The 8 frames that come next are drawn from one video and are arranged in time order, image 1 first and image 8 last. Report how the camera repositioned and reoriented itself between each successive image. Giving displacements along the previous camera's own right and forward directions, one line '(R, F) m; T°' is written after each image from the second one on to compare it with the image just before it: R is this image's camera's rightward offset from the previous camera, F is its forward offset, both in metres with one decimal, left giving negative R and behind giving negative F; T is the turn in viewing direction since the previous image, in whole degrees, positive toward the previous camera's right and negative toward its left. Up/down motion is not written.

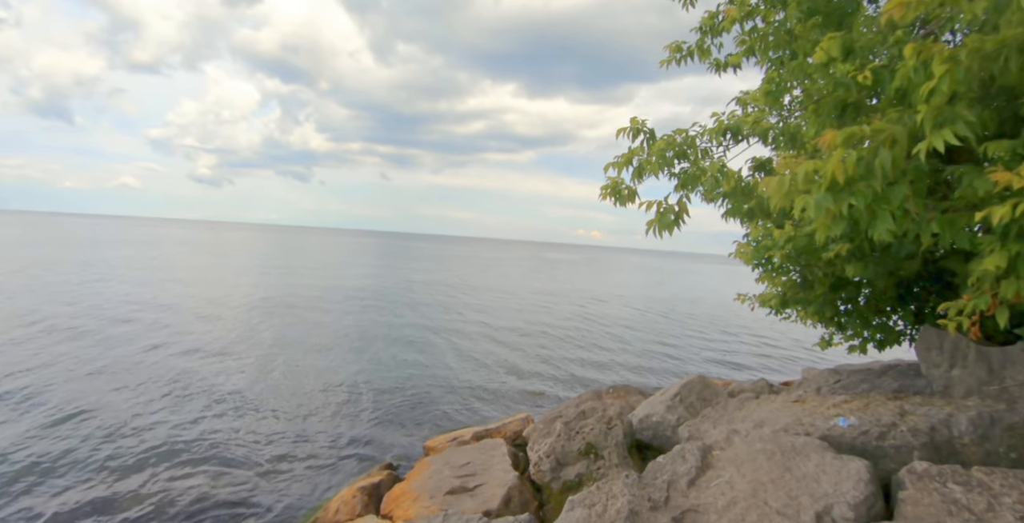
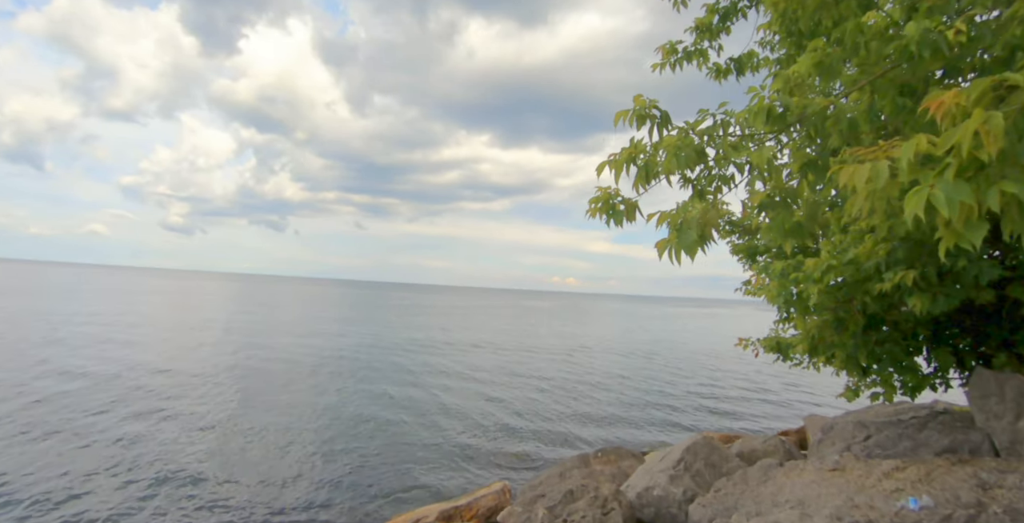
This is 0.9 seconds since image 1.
(+0.1, +1.4) m; +2°
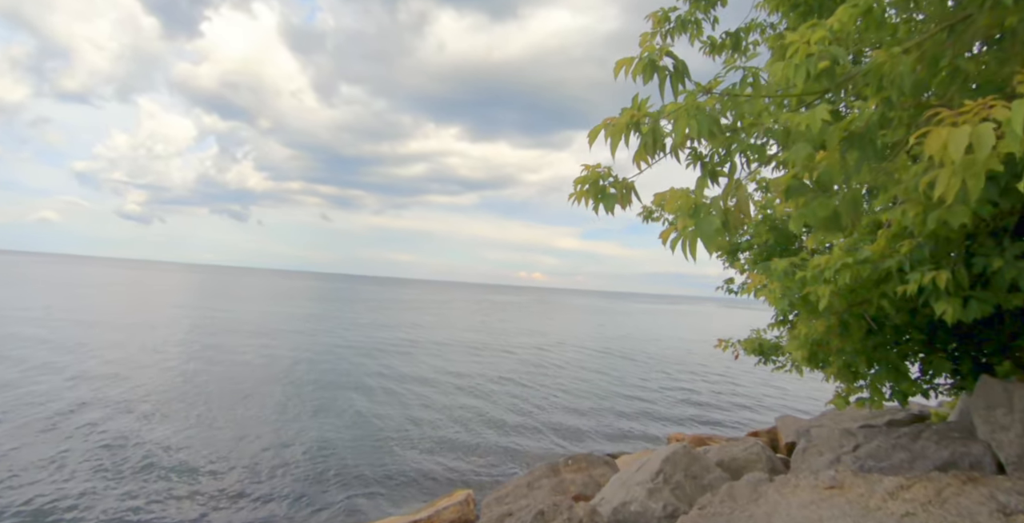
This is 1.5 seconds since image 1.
(0.0, +0.7) m; +3°
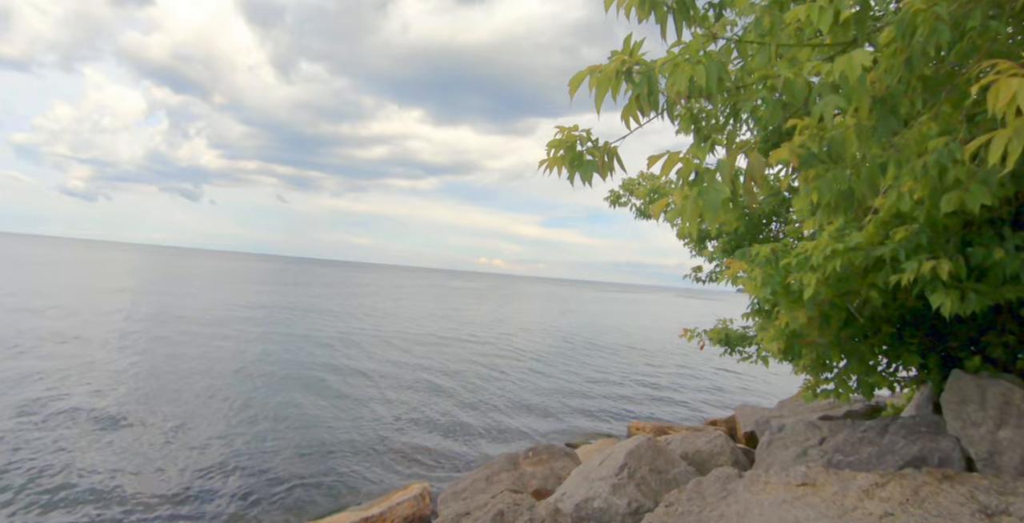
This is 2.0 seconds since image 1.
(0.0, +0.5) m; +4°
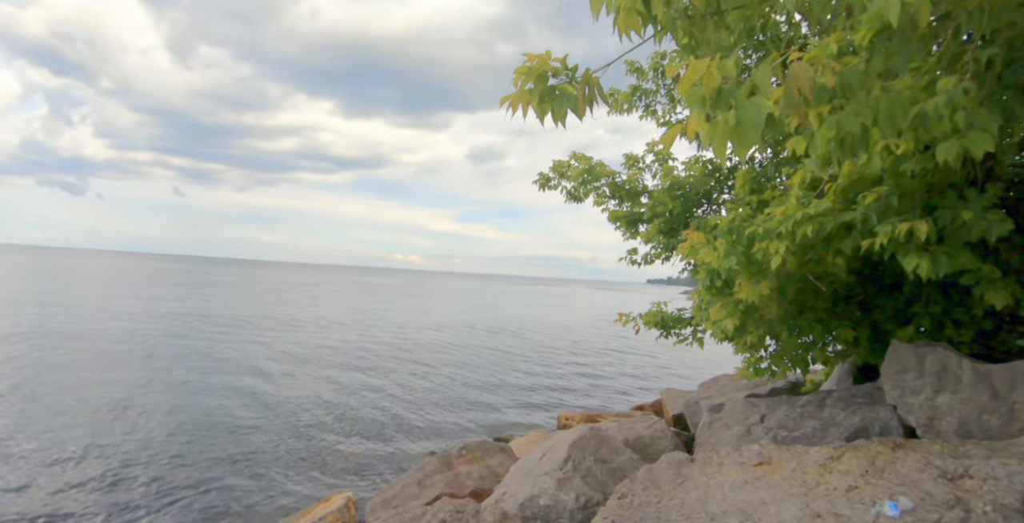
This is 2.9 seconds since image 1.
(-0.2, +0.6) m; +8°
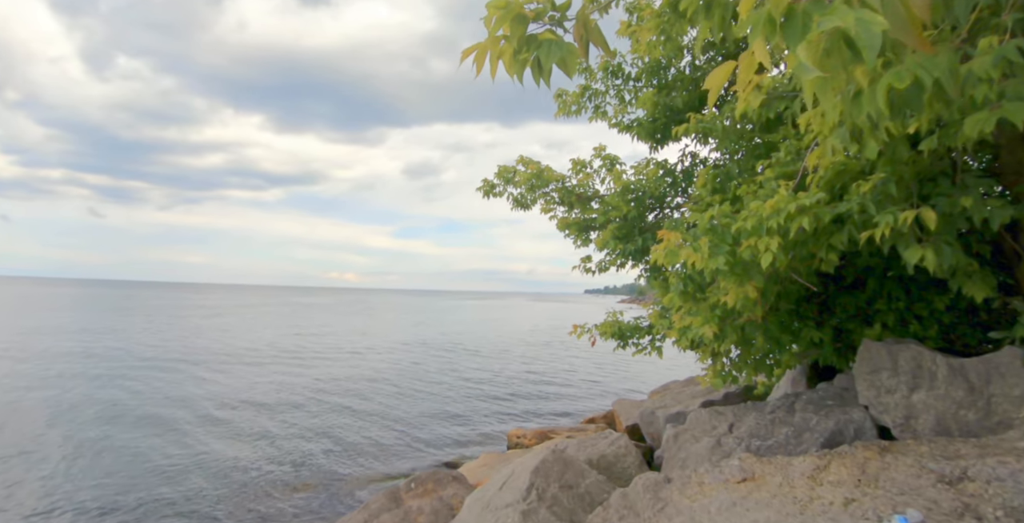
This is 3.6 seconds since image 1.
(-0.1, +0.6) m; +6°
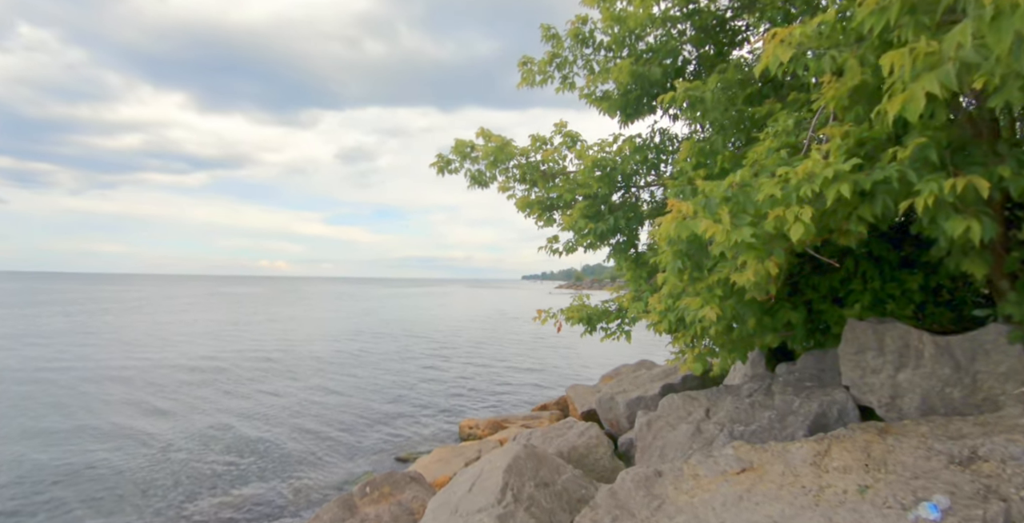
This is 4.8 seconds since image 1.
(-0.3, +0.6) m; +6°
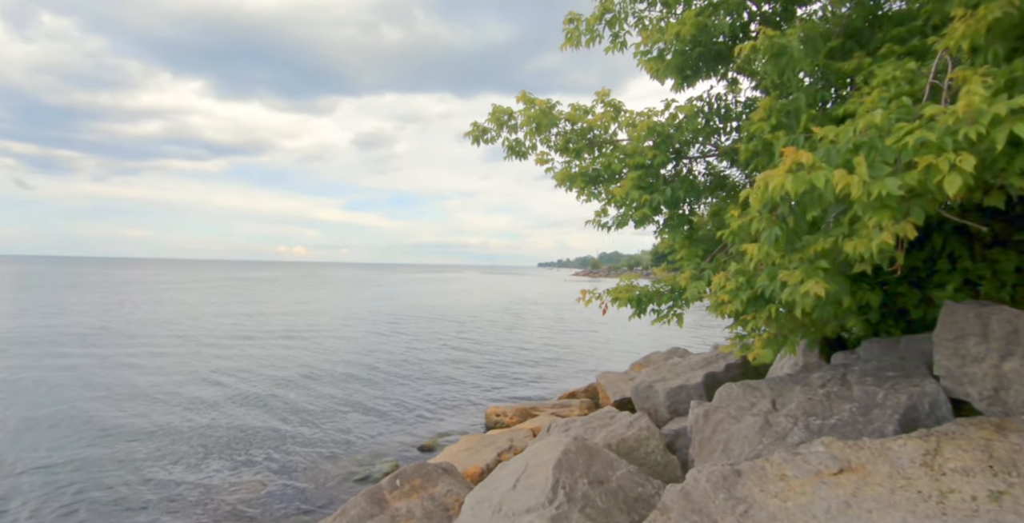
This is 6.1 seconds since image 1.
(-0.3, +0.6) m; -2°
